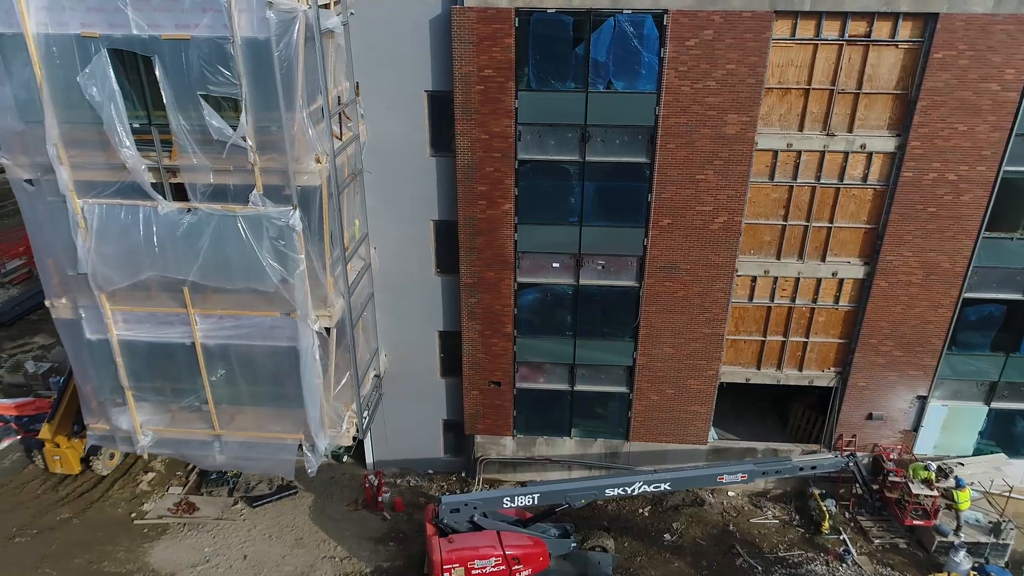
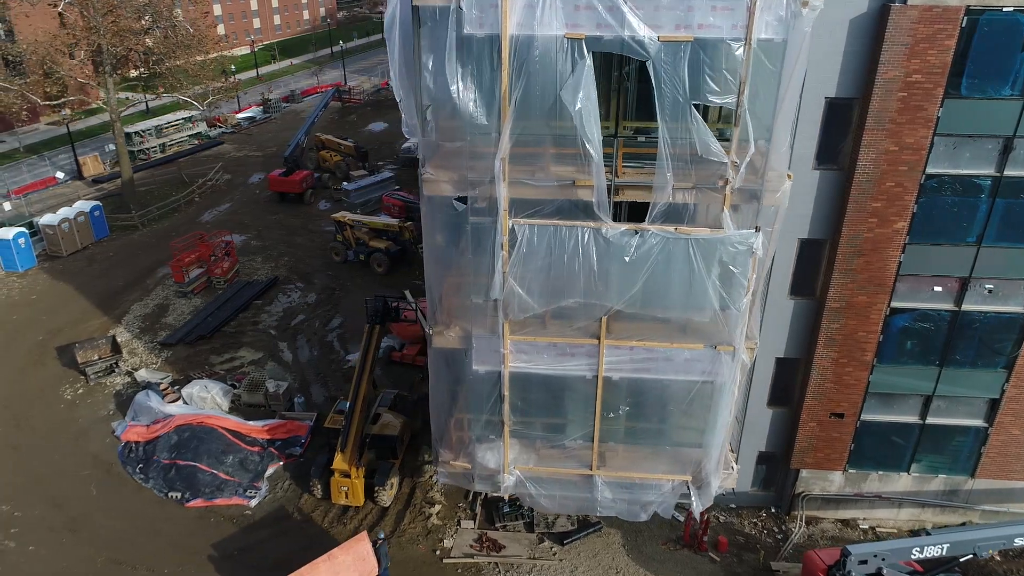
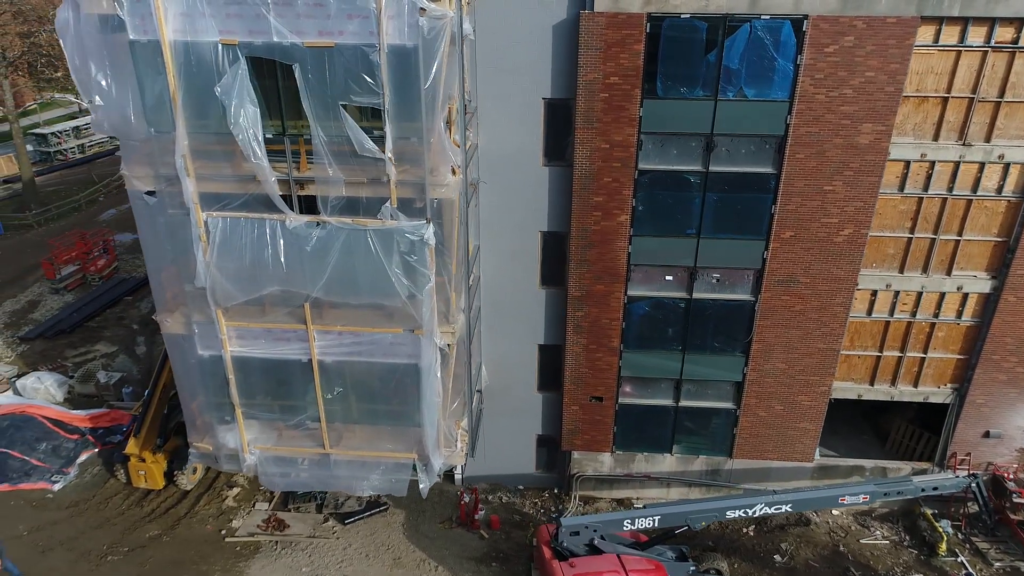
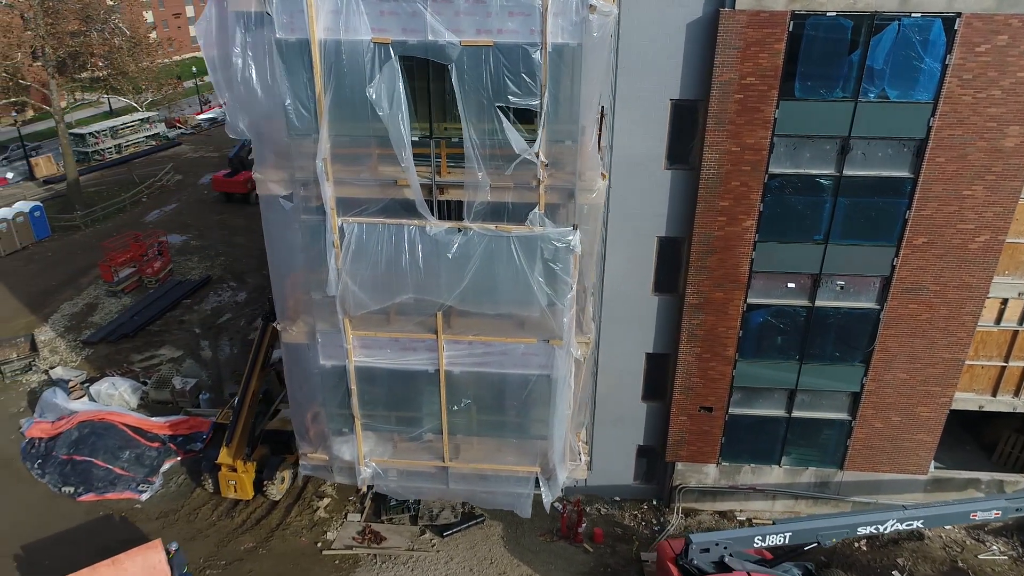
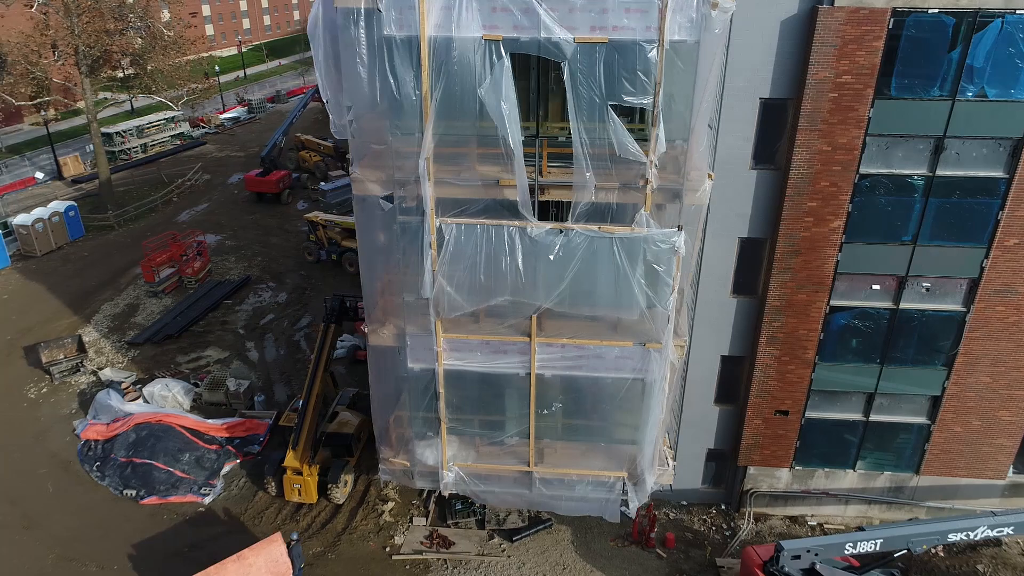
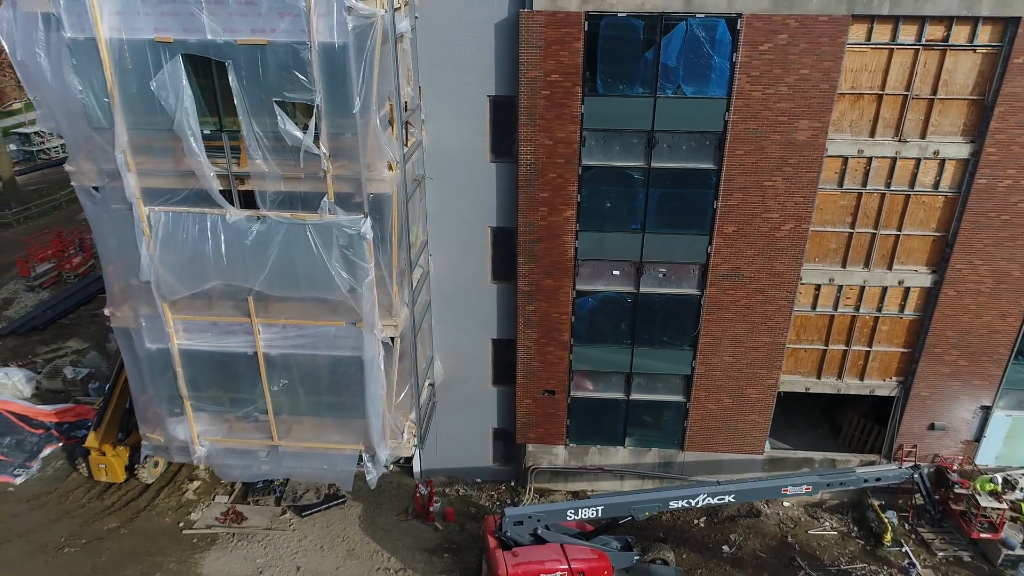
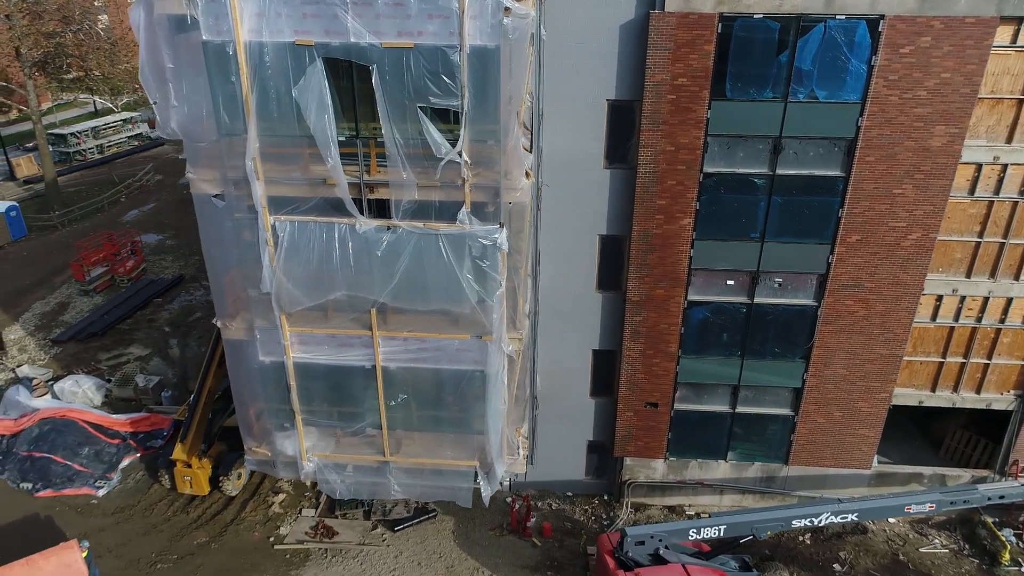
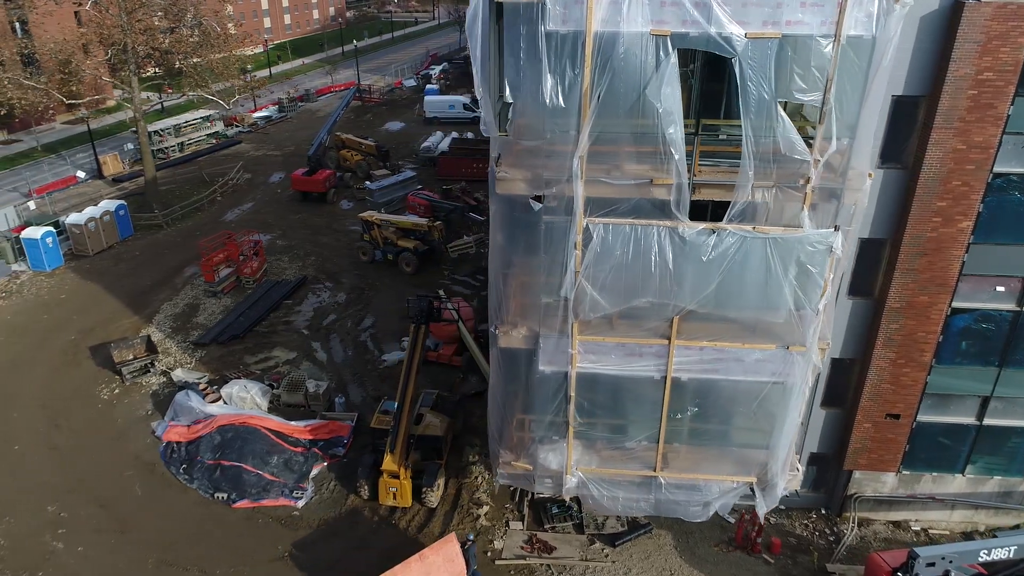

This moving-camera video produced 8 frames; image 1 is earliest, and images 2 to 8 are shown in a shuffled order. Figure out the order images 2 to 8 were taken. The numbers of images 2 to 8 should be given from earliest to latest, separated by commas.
6, 3, 7, 4, 5, 2, 8
